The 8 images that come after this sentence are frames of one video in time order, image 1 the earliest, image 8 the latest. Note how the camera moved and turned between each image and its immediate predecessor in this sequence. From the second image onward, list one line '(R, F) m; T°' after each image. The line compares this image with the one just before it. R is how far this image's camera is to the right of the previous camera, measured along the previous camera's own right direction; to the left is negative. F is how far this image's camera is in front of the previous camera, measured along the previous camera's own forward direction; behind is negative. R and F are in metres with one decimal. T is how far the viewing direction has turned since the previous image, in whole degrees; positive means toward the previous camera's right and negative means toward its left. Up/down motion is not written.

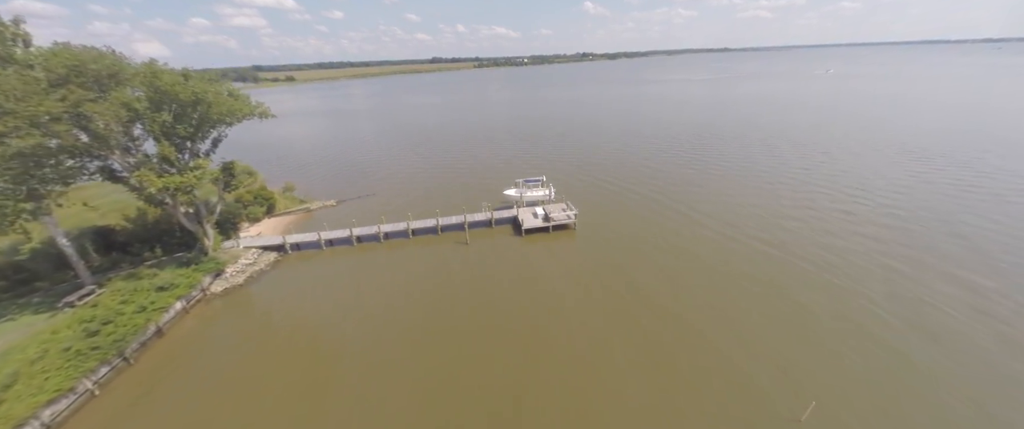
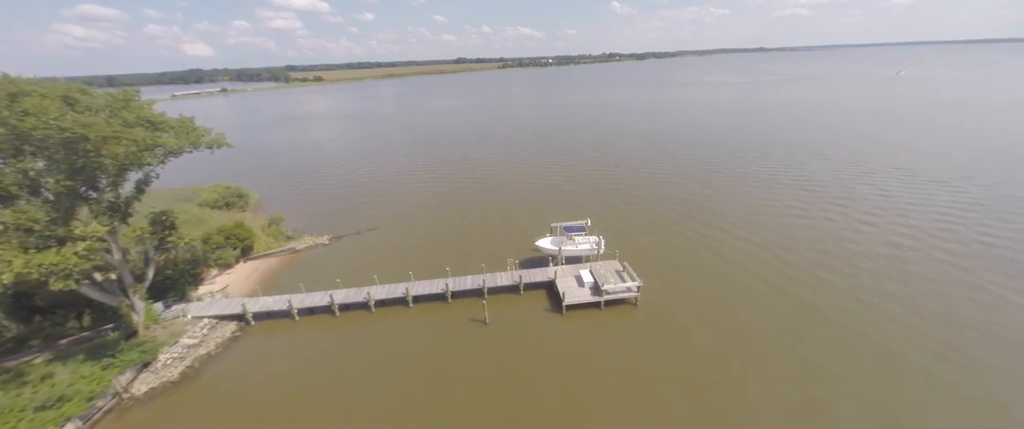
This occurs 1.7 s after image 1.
(-1.1, +7.1) m; -3°
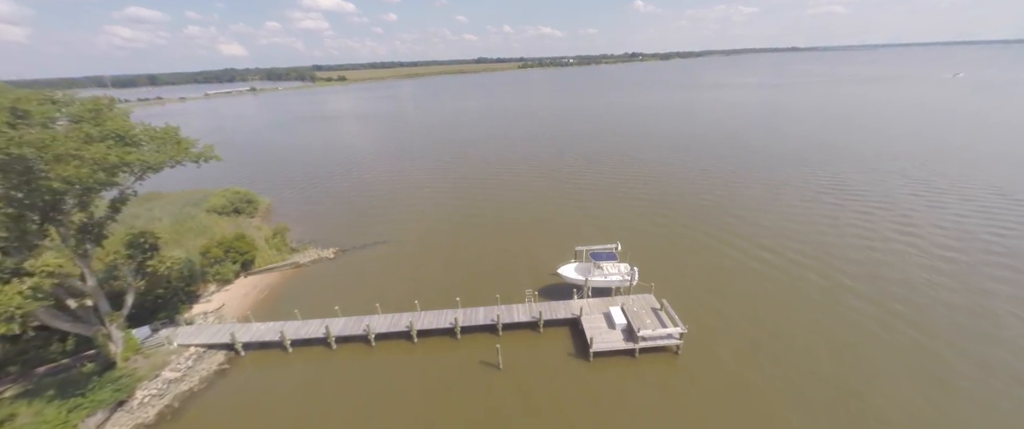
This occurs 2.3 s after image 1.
(-0.2, +2.6) m; -3°
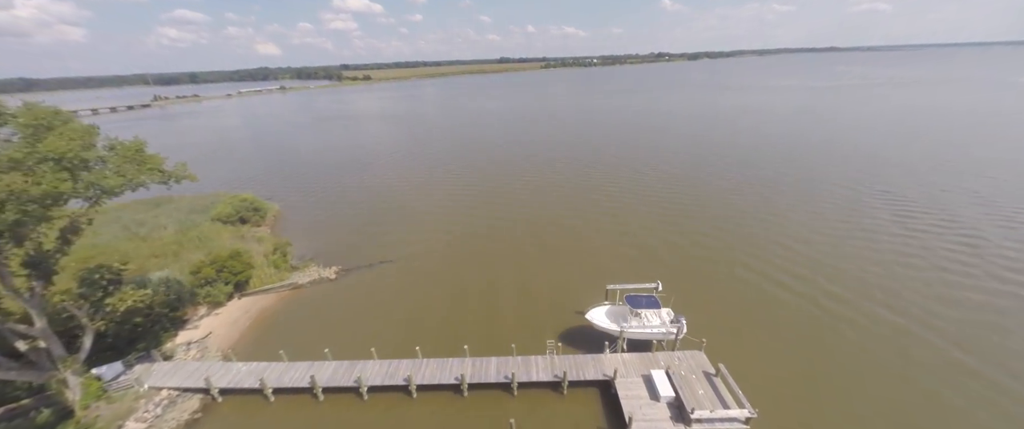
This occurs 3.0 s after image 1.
(-0.2, +3.0) m; -3°
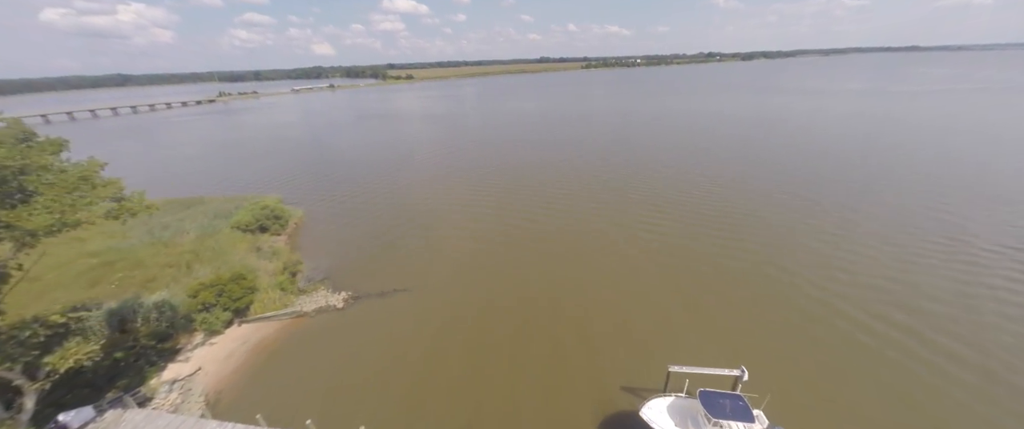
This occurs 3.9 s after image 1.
(-0.2, +3.8) m; -6°
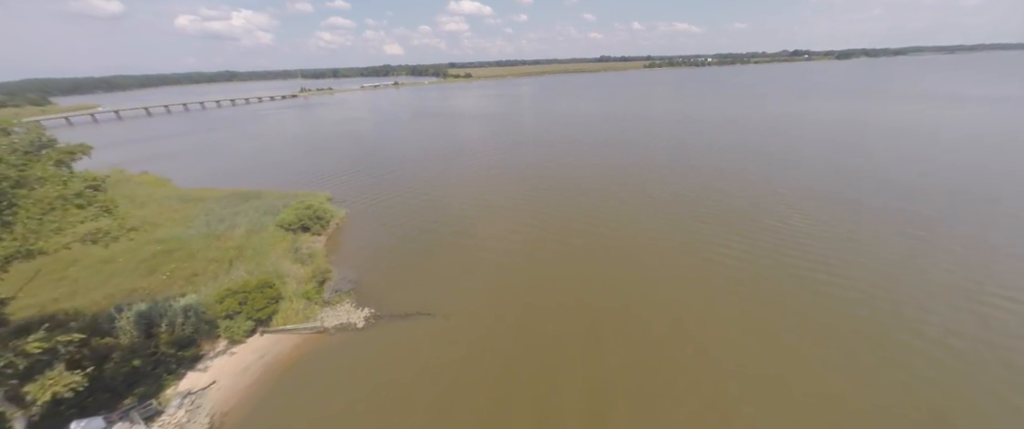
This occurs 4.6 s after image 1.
(+0.3, +2.9) m; -8°
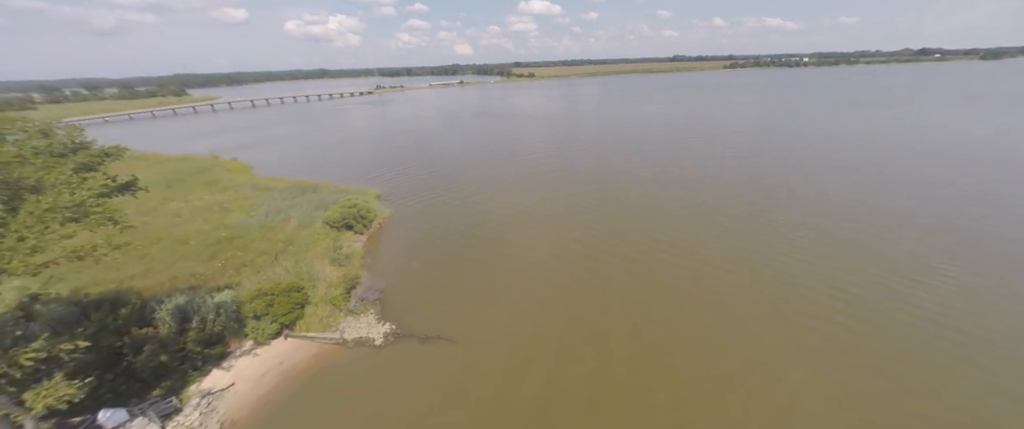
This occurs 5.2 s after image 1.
(+0.8, +2.5) m; -9°
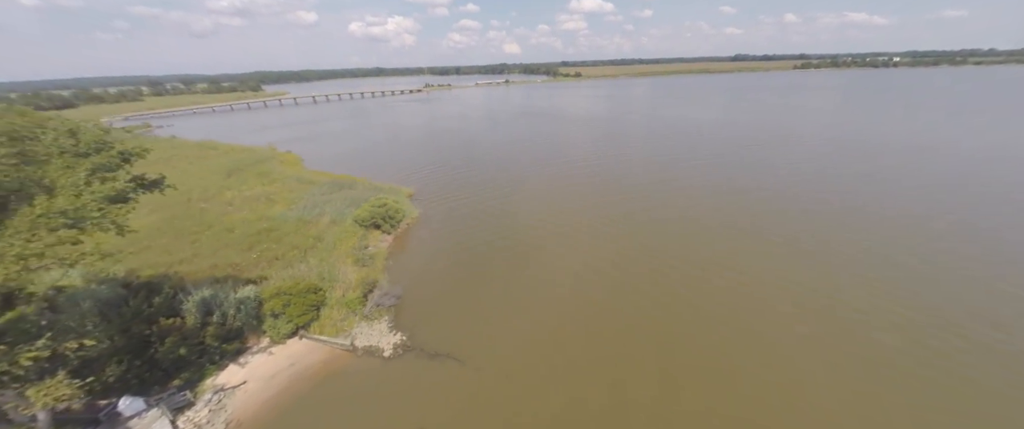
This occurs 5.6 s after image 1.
(+0.9, +1.6) m; -7°
